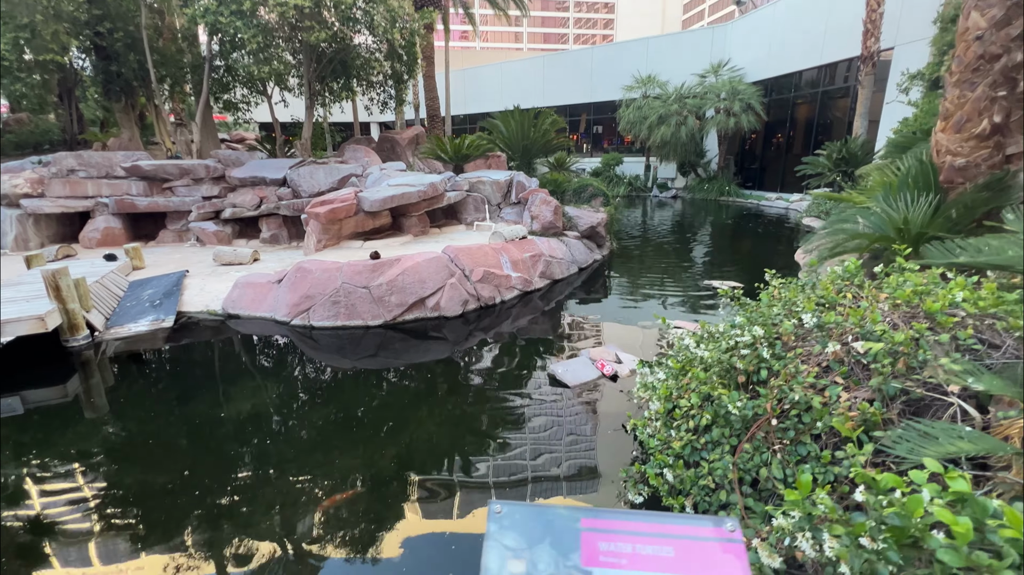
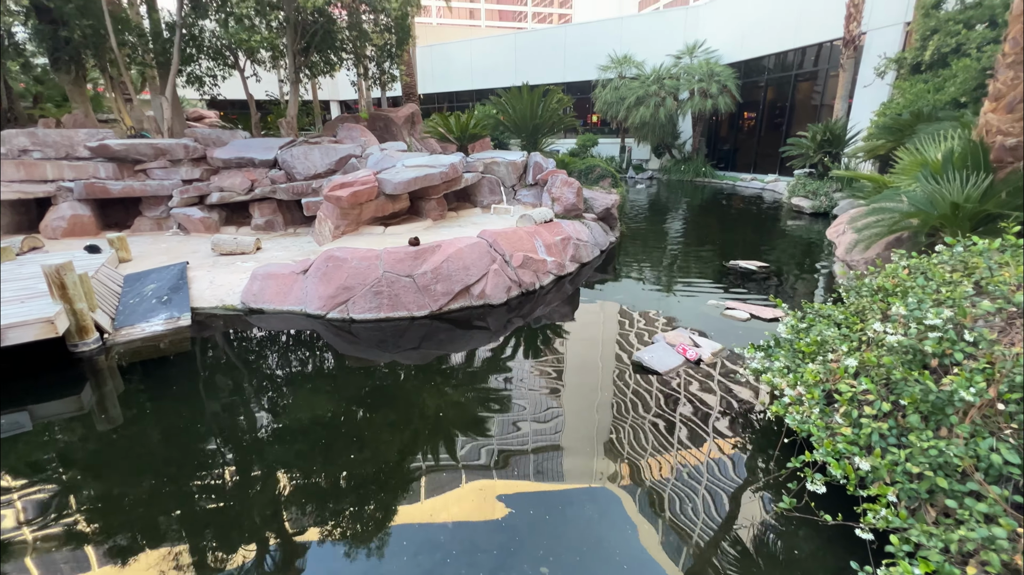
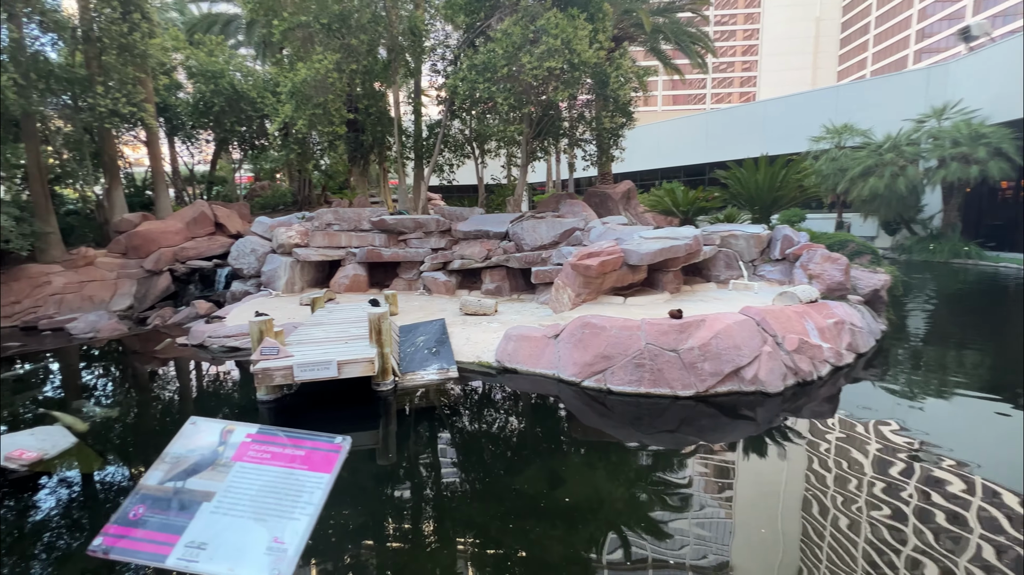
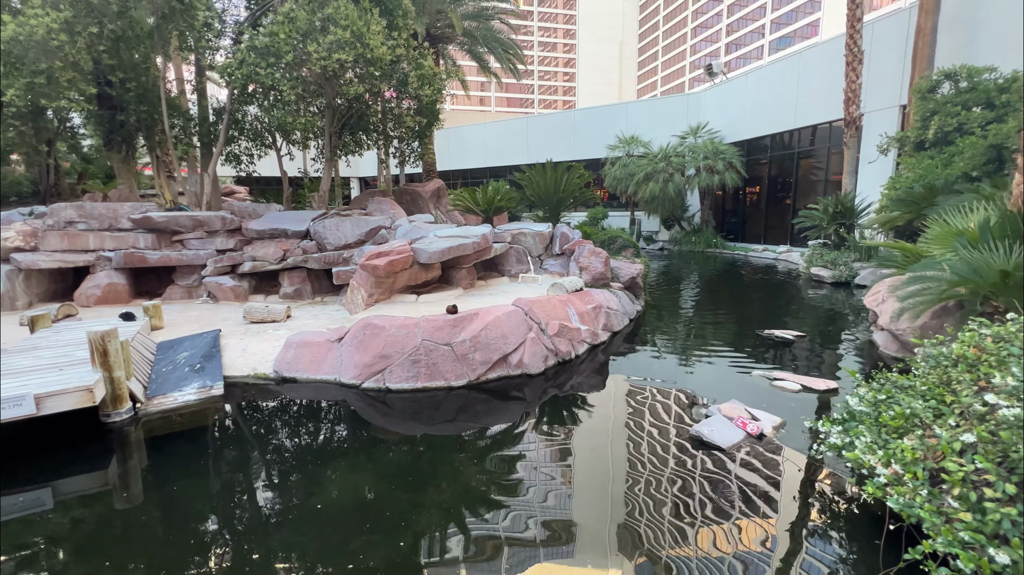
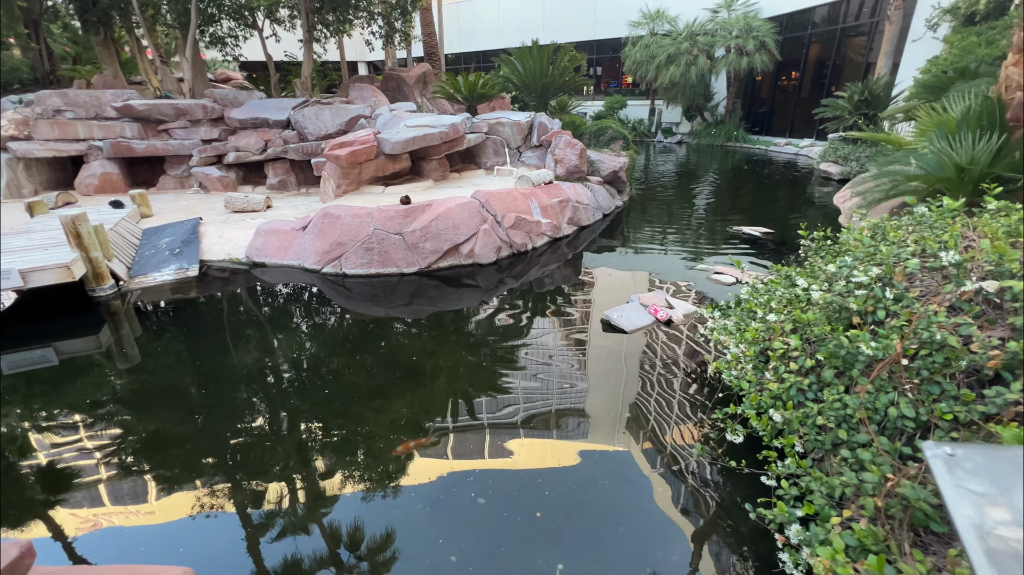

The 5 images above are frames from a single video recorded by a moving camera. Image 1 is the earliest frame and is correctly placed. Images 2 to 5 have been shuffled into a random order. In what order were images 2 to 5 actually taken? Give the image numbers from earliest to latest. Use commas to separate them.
5, 2, 4, 3
